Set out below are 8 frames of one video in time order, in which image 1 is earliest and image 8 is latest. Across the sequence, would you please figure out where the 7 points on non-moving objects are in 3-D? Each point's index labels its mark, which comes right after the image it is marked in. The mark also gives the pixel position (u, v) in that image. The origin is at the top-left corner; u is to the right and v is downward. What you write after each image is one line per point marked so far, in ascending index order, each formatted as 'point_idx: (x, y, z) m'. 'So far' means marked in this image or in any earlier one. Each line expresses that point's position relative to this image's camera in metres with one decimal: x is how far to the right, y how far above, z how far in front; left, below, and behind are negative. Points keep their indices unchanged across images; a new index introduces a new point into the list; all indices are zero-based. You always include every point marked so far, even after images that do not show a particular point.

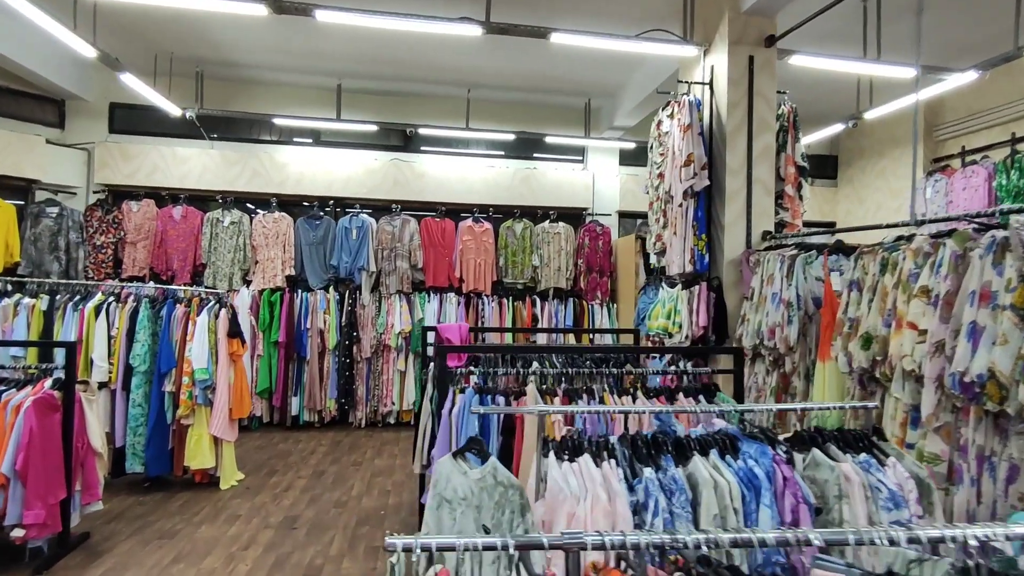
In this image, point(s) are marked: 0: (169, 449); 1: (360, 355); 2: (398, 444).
0: (-2.3, -1.1, +3.7) m
1: (-1.6, -0.7, +5.6) m
2: (-1.0, -1.4, +5.0) m
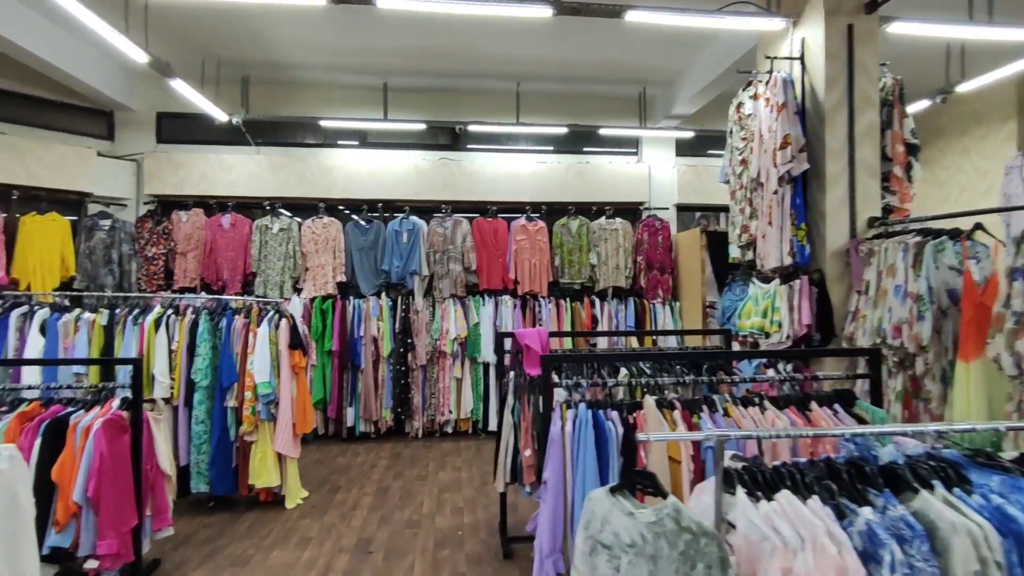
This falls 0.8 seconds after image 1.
0: (-1.8, -1.2, +3.6) m
1: (-1.0, -0.7, +5.4) m
2: (-0.4, -1.5, +4.8) m
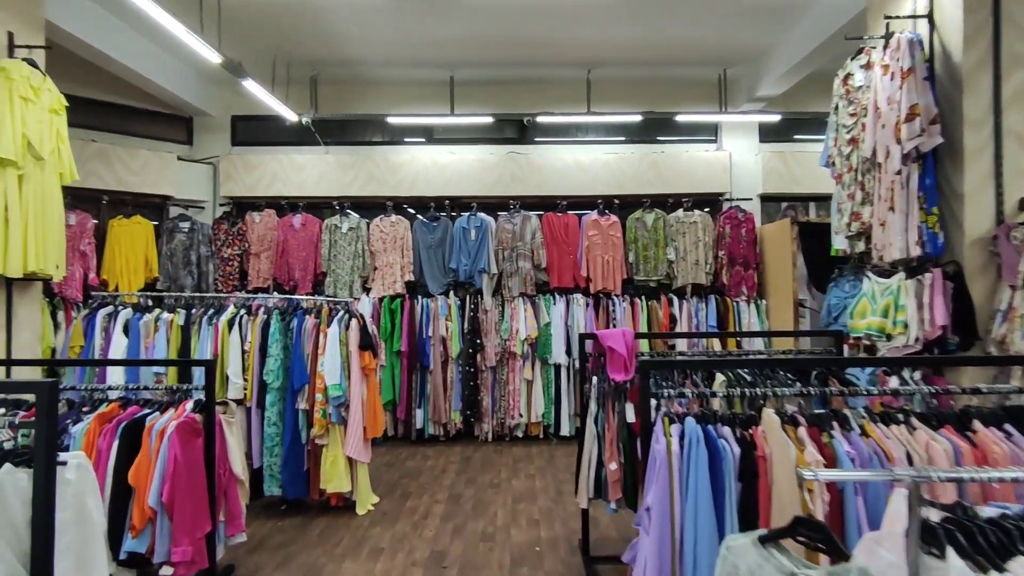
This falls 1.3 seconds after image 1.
0: (-1.3, -1.1, +3.5) m
1: (-0.3, -0.7, +5.3) m
2: (+0.2, -1.4, +4.6) m
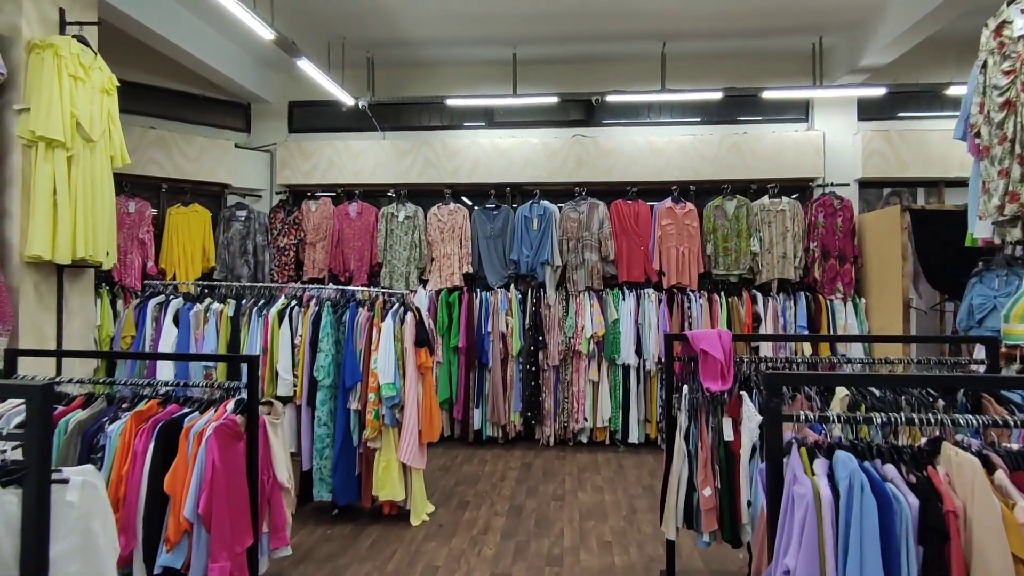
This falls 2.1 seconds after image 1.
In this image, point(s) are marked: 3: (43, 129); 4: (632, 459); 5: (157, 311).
0: (-0.9, -1.1, +3.2) m
1: (+0.3, -0.7, +4.9) m
2: (+0.7, -1.4, +4.2) m
3: (-2.4, +0.8, +2.8) m
4: (+1.0, -1.4, +4.6) m
5: (-2.2, -0.1, +3.4) m
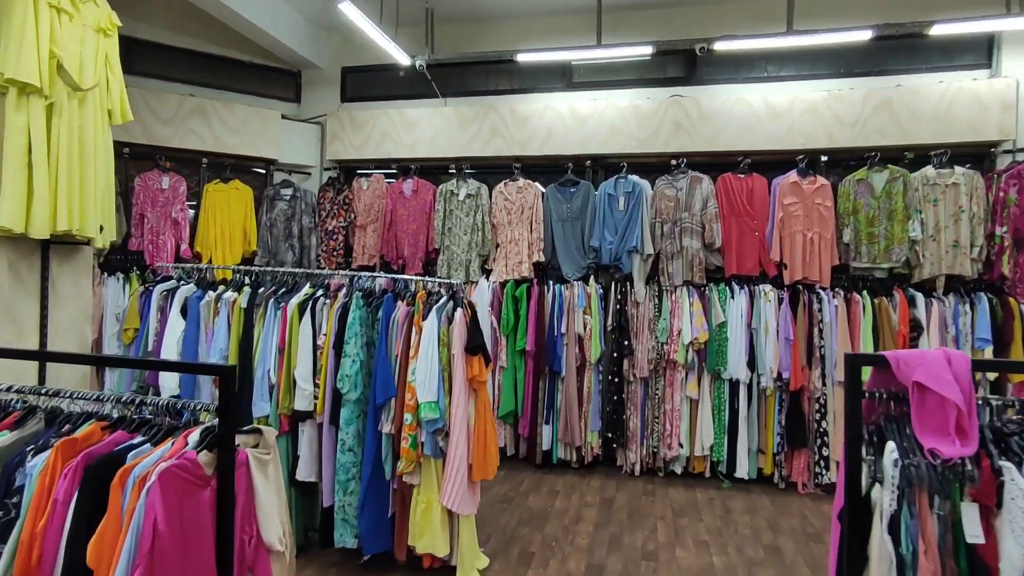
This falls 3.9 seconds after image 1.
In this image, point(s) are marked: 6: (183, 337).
0: (-0.6, -1.0, +2.5) m
1: (+0.8, -0.6, +4.0) m
2: (+1.1, -1.4, +3.2) m
3: (-2.0, +0.9, +2.2) m
4: (+1.5, -1.4, +3.6) m
5: (-1.8, -0.1, +2.9) m
6: (-1.6, -0.2, +2.8) m
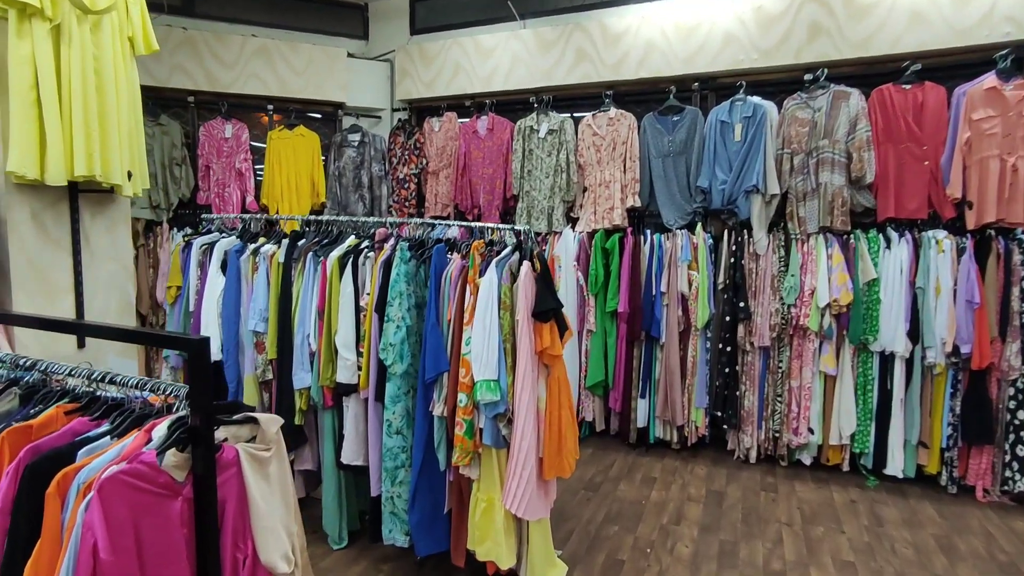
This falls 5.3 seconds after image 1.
0: (-0.3, -0.8, +2.1) m
1: (+1.4, -0.3, +3.3) m
2: (+1.5, -1.1, +2.5) m
3: (-1.8, +1.1, +1.9) m
4: (+1.9, -1.1, +2.8) m
5: (-1.4, +0.2, +2.6) m
6: (-1.3, 0.0, +2.5) m
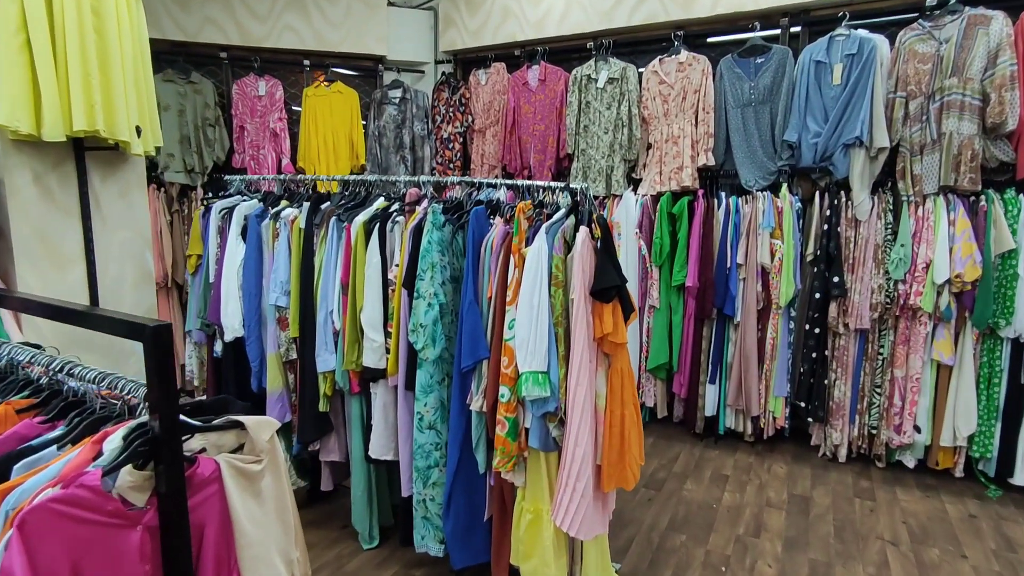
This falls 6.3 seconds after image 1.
0: (-0.1, -0.8, +1.8) m
1: (+1.6, -0.2, +2.8) m
2: (+1.7, -1.0, +2.1) m
3: (-1.6, +1.2, +1.7) m
4: (+2.2, -1.0, +2.3) m
5: (-1.2, +0.3, +2.3) m
6: (-1.1, +0.1, +2.2) m
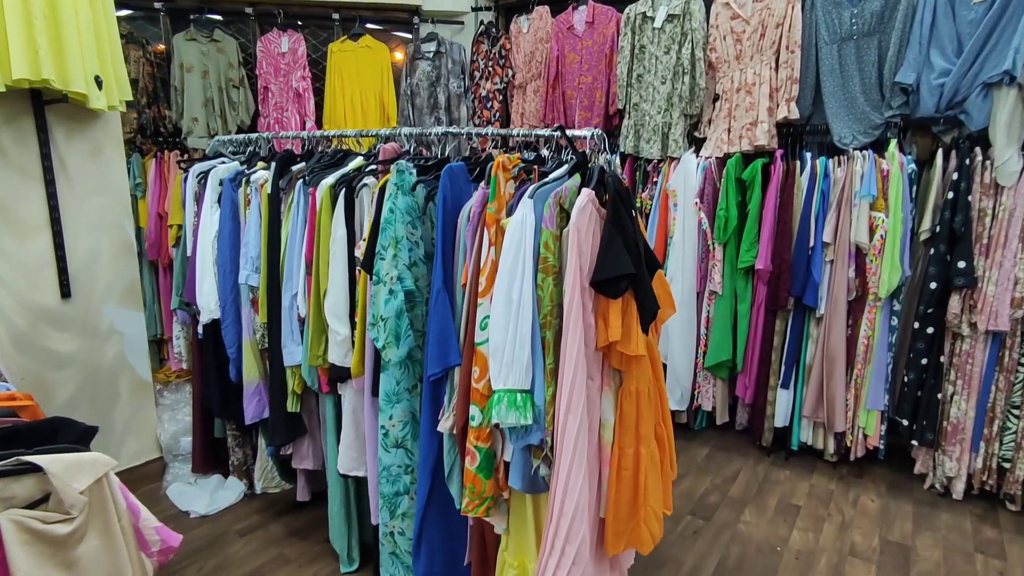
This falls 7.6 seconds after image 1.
0: (-0.1, -0.7, +1.4) m
1: (+1.7, -0.1, +2.1) m
2: (+1.7, -1.0, +1.5) m
3: (-1.6, +1.2, +1.4) m
4: (+2.2, -1.0, +1.7) m
5: (-1.1, +0.4, +2.0) m
6: (-1.0, +0.2, +1.9) m
